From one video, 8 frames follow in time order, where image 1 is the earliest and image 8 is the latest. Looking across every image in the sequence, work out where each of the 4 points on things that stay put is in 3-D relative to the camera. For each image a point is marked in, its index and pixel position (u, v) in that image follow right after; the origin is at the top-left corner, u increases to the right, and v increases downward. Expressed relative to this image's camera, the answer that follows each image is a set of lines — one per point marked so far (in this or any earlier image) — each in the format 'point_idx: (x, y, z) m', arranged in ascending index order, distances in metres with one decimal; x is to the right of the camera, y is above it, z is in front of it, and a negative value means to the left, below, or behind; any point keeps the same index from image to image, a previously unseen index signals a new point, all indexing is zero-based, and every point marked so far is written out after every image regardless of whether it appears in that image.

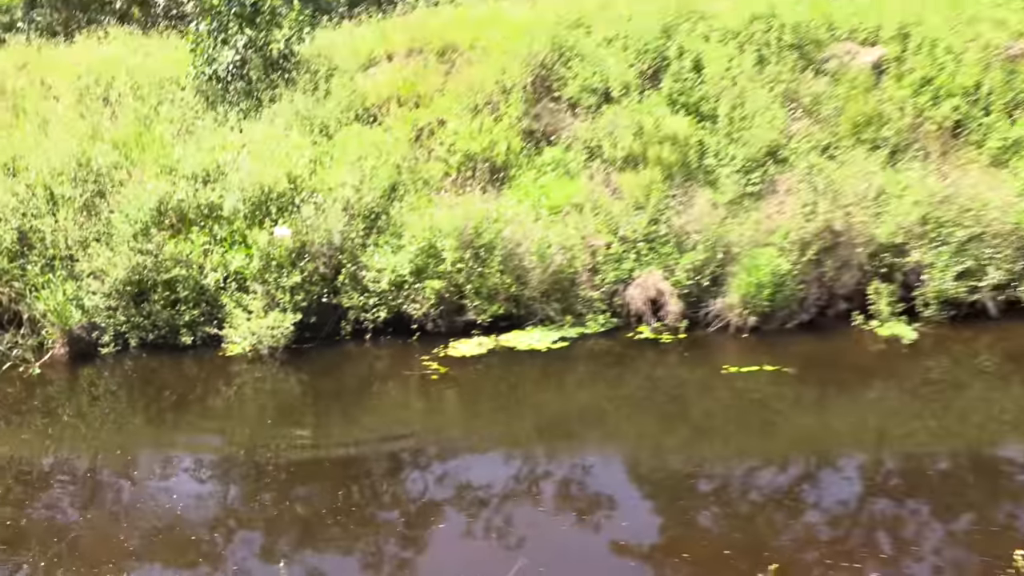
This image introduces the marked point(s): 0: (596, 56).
0: (+0.7, +2.3, +7.6) m
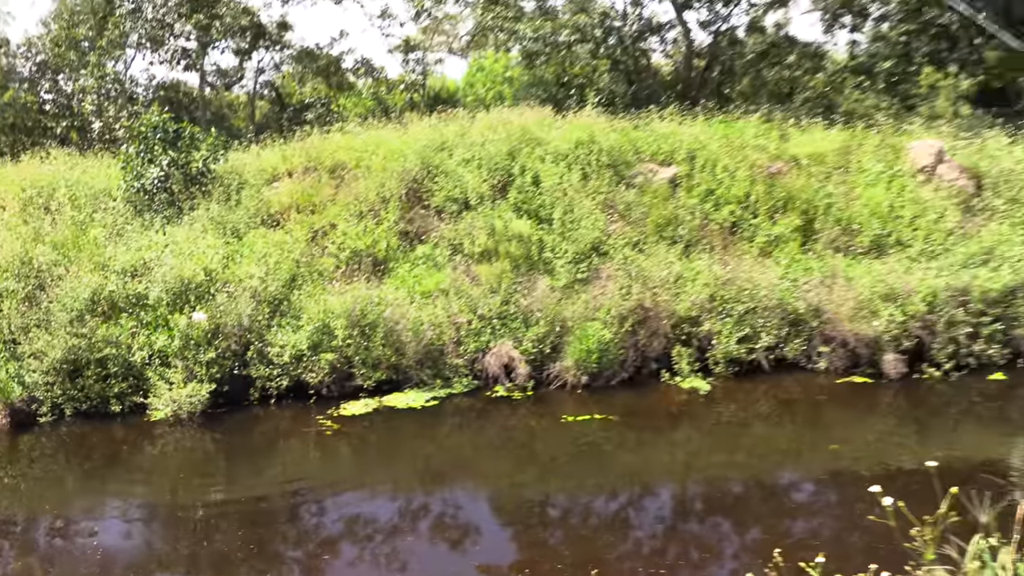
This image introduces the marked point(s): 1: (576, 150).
0: (-0.7, +1.5, +9.0) m
1: (+0.8, +1.8, +9.5) m
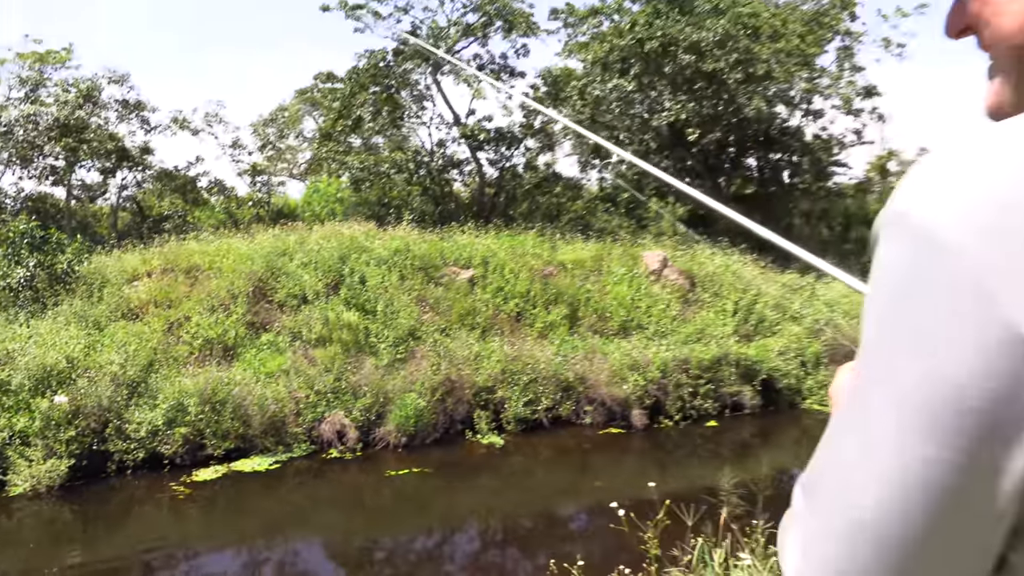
0: (-3.4, +0.2, +10.5) m
1: (-2.0, +0.5, +11.3) m
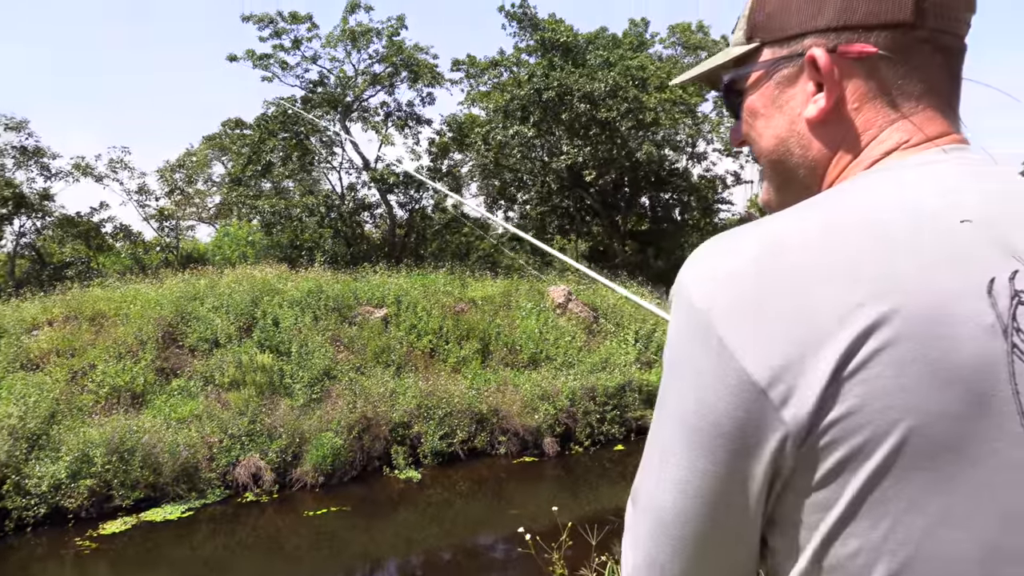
0: (-4.8, -0.5, +10.4) m
1: (-3.5, -0.2, +11.4) m
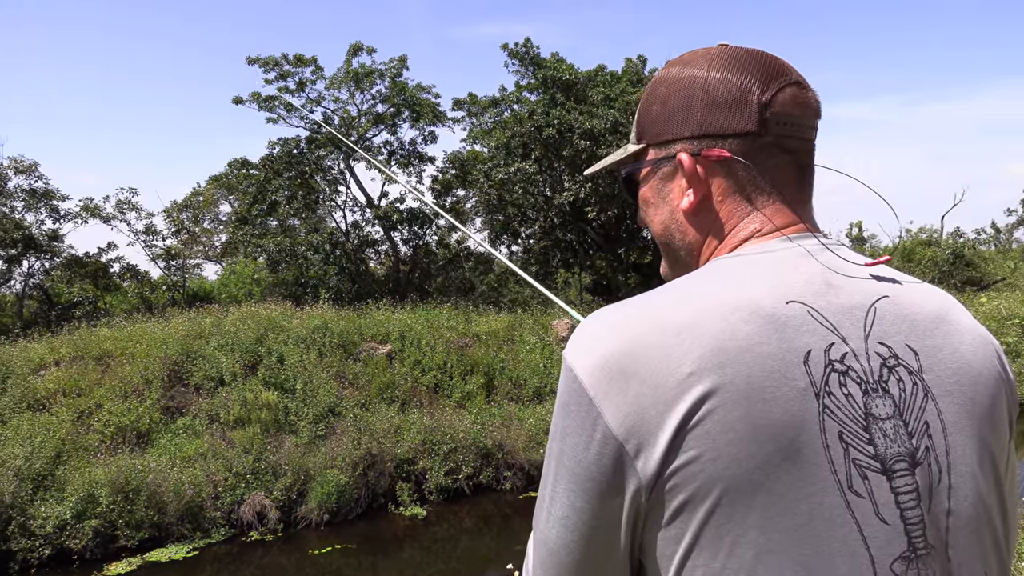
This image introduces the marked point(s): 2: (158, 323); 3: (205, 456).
0: (-4.7, -1.1, +10.4) m
1: (-3.4, -0.8, +11.5) m
2: (-6.3, -0.6, +11.9) m
3: (-3.9, -2.1, +8.4) m
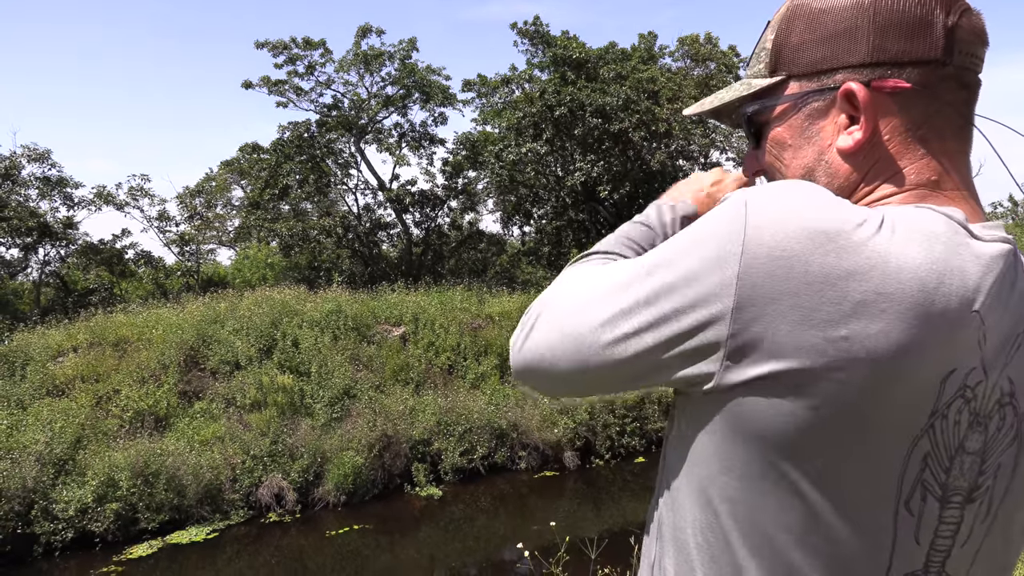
0: (-4.5, -0.8, +10.5) m
1: (-3.2, -0.5, +11.5) m
2: (-6.1, -0.4, +12.0) m
3: (-3.7, -1.9, +8.5) m
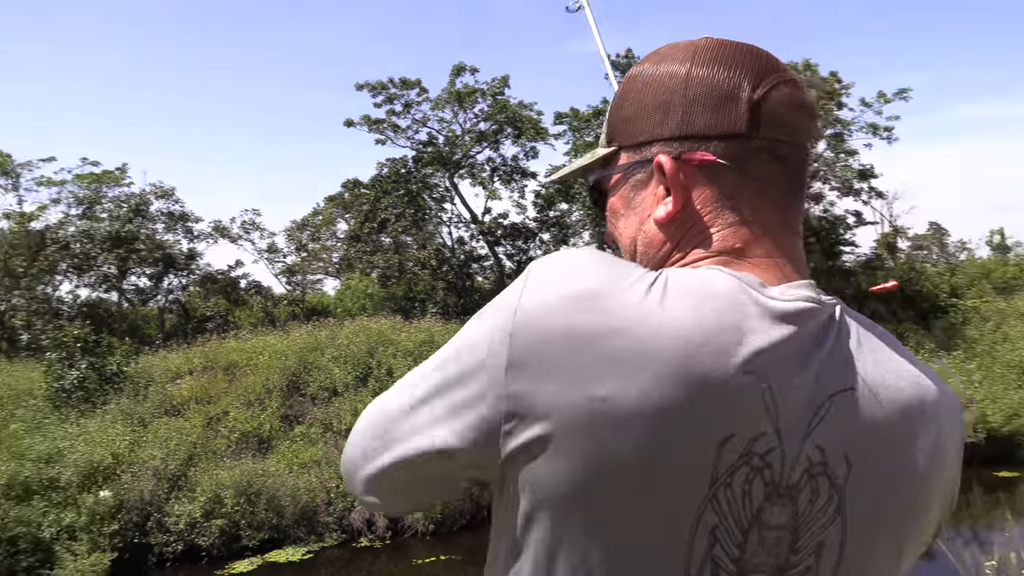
0: (-3.0, -1.3, +11.0) m
1: (-1.6, -1.0, +11.8) m
2: (-4.4, -0.9, +12.7) m
3: (-2.5, -2.3, +8.8) m
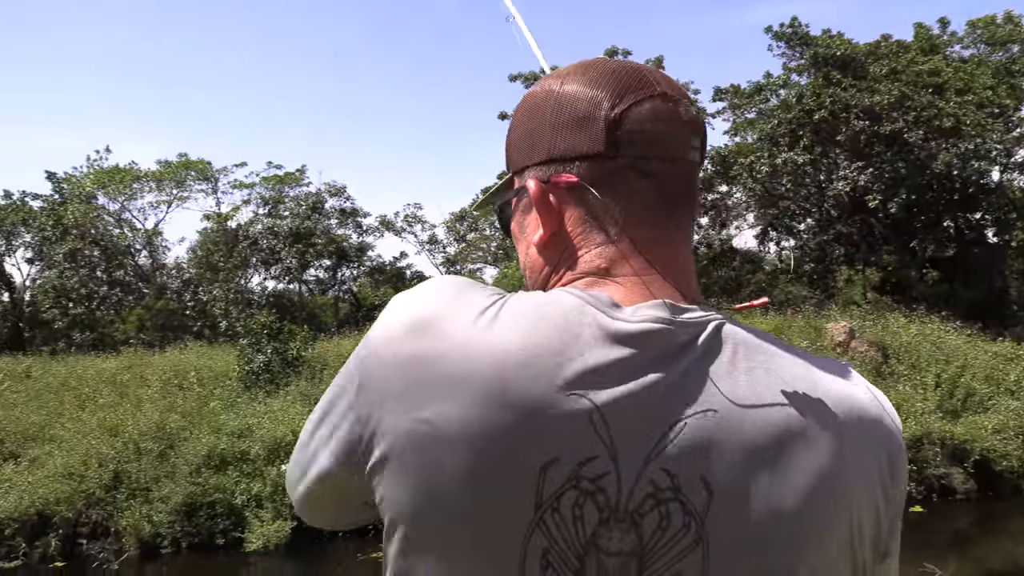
0: (-0.5, -1.1, +11.4) m
1: (+1.1, -0.8, +11.8) m
2: (-1.5, -0.7, +13.3) m
3: (-0.5, -2.2, +9.2) m
